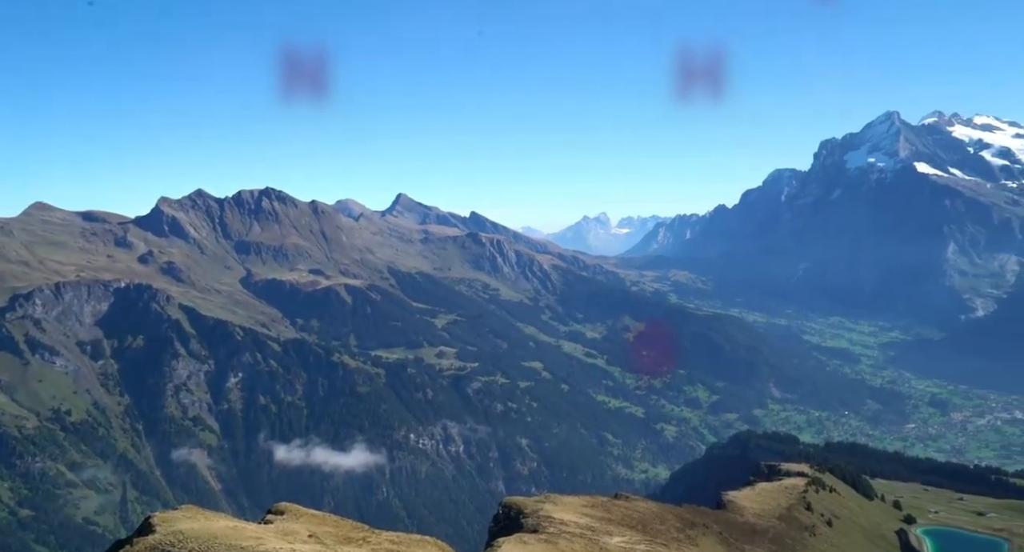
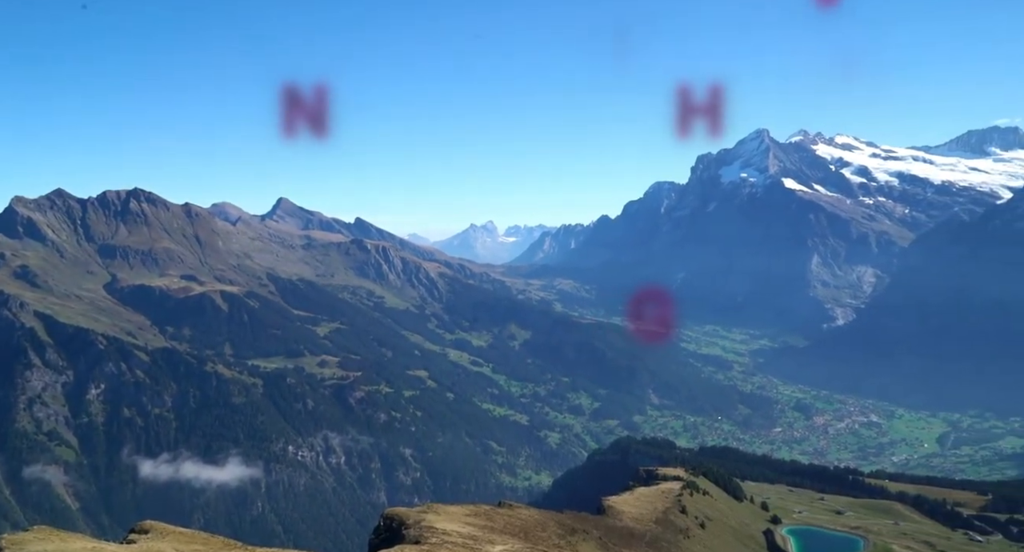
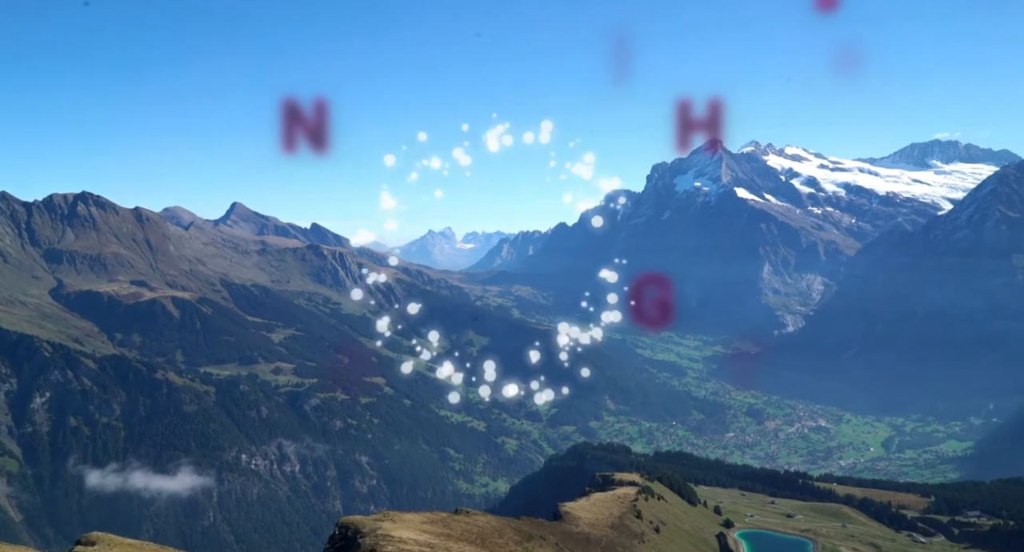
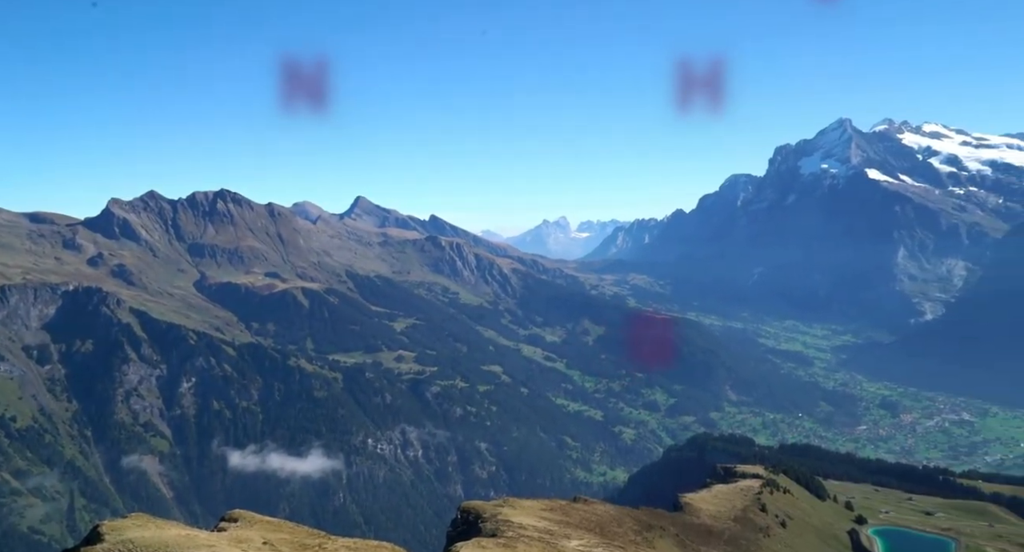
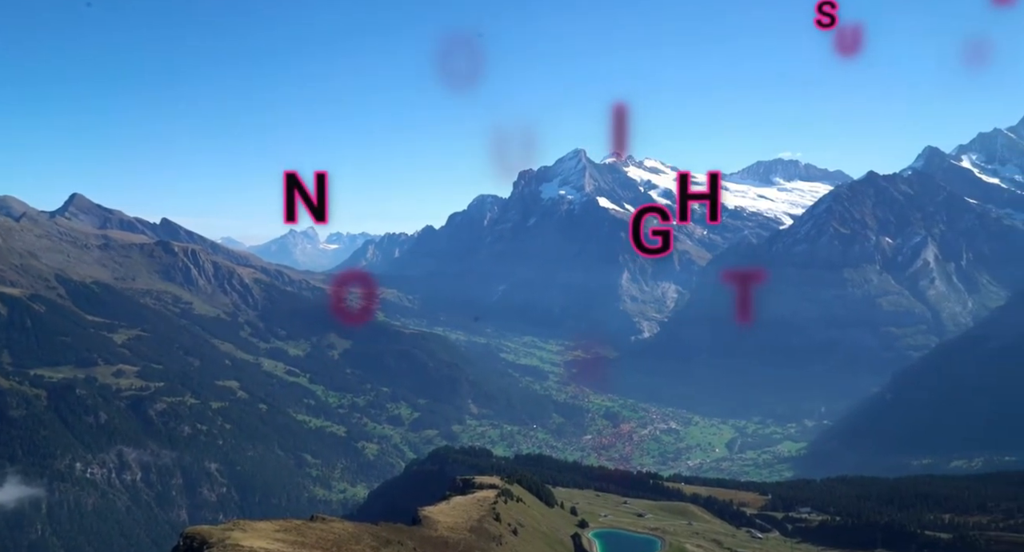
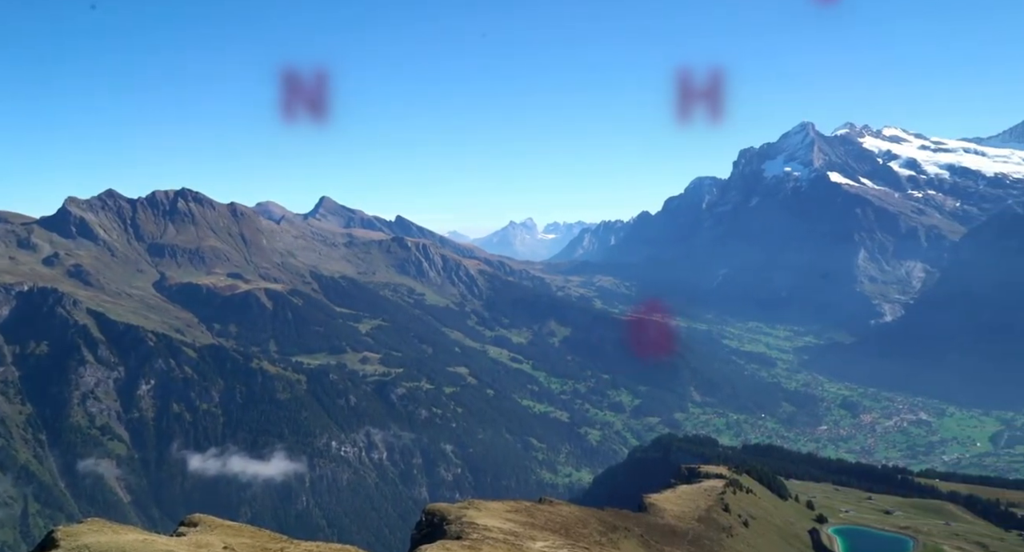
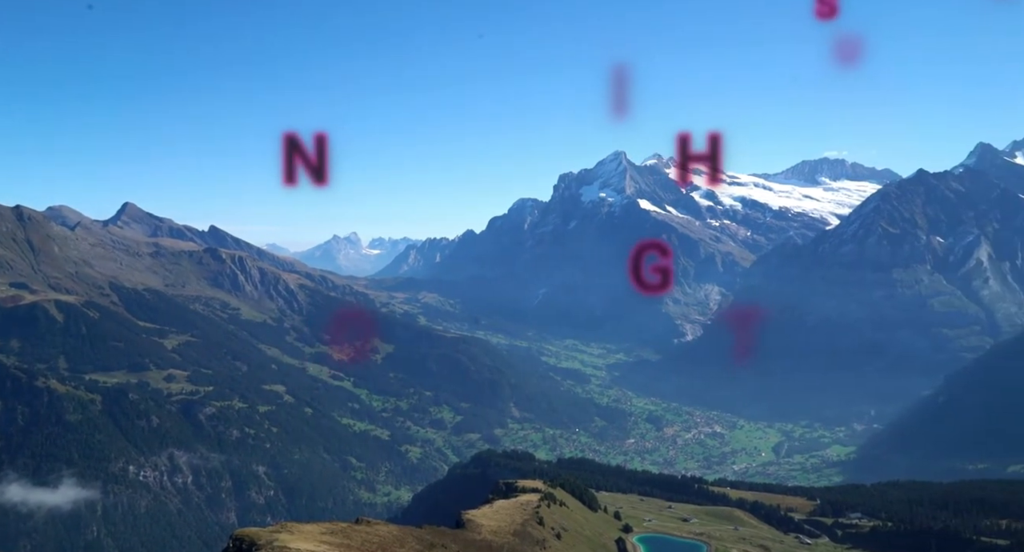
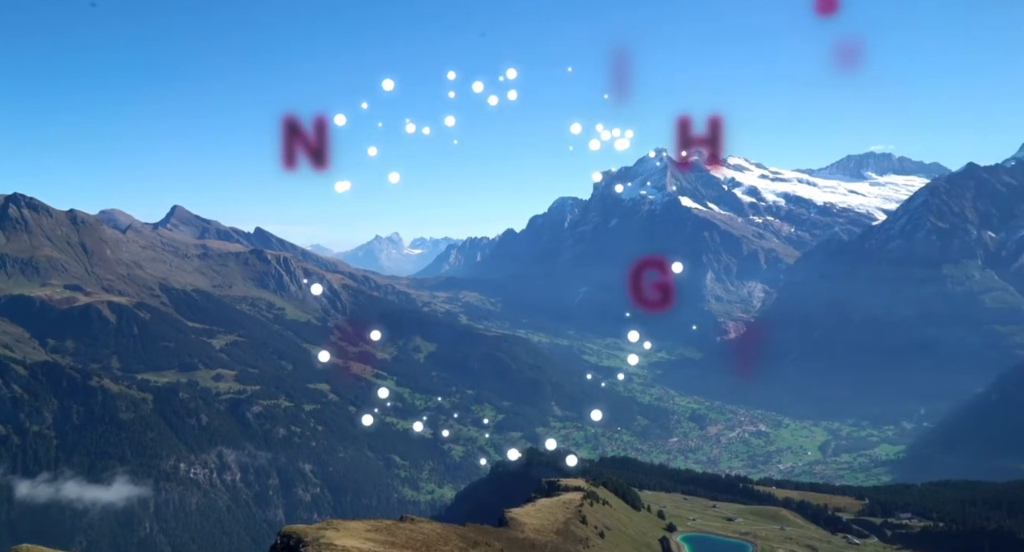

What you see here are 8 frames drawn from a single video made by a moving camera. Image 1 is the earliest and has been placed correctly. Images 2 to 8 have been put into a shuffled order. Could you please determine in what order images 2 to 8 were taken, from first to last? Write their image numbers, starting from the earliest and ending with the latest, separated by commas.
4, 6, 2, 3, 8, 7, 5
